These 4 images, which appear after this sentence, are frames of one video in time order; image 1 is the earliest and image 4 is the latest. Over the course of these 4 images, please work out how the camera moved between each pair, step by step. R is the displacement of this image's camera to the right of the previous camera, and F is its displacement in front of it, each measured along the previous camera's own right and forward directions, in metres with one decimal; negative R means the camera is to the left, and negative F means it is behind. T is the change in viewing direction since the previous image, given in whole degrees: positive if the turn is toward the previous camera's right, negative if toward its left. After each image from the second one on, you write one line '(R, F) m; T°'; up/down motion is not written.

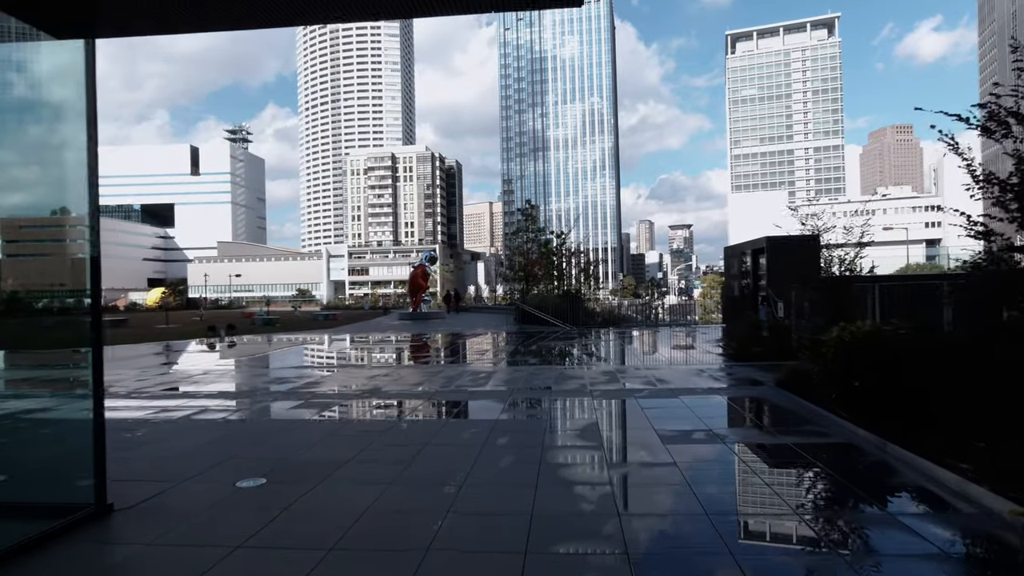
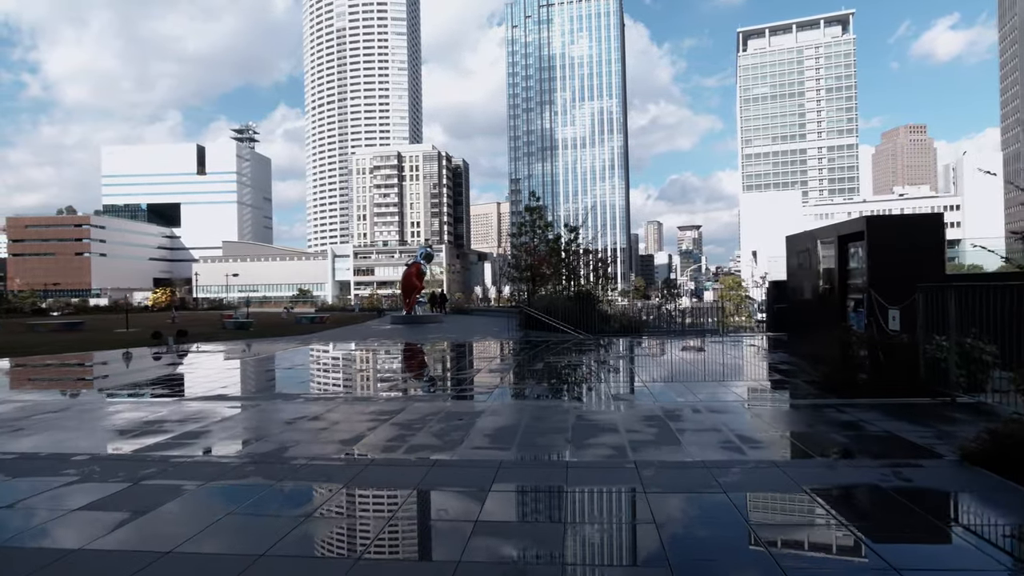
(+0.1, +2.2) m; -1°
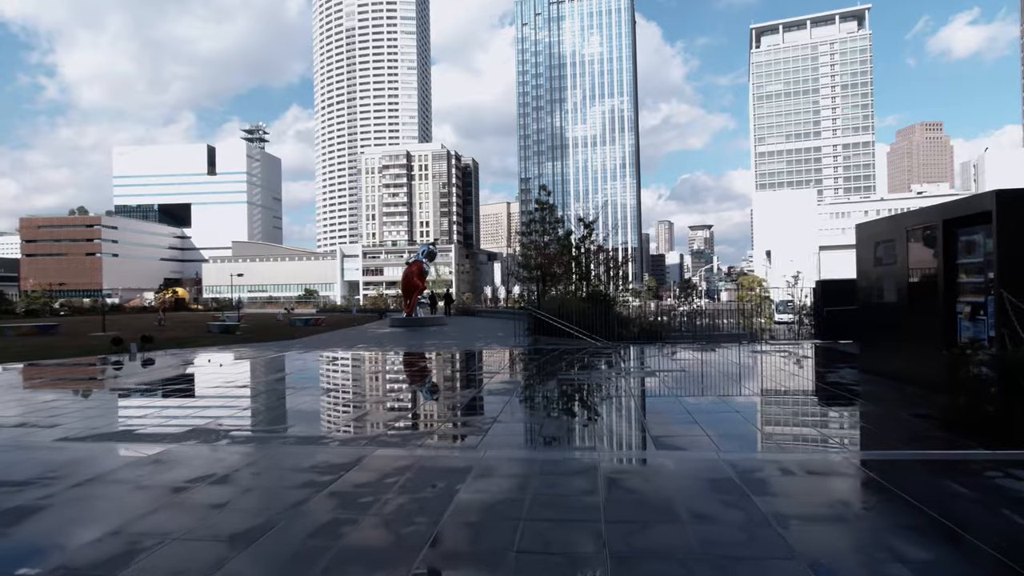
(0.0, +1.4) m; -1°
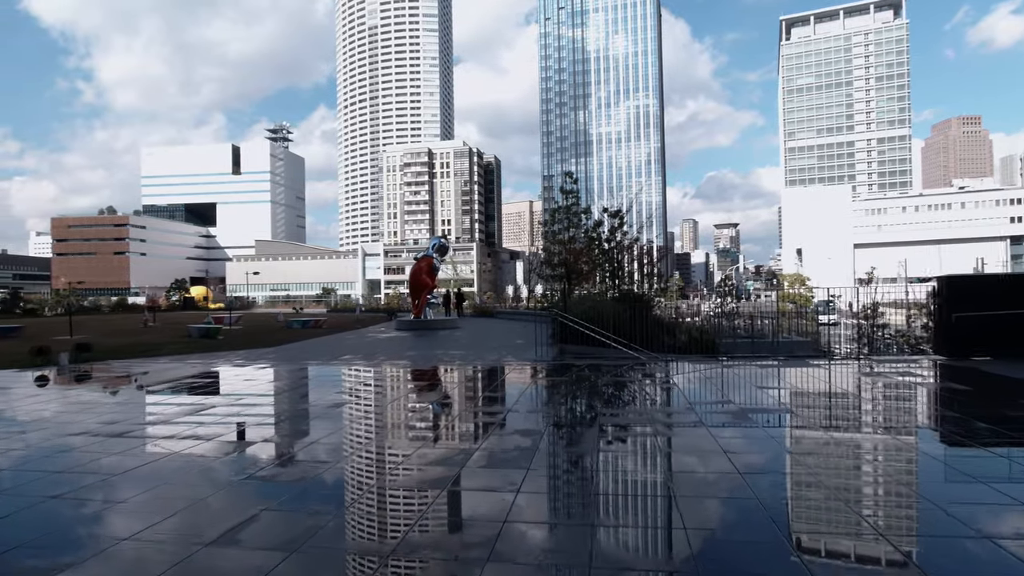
(0.0, +2.2) m; -2°
